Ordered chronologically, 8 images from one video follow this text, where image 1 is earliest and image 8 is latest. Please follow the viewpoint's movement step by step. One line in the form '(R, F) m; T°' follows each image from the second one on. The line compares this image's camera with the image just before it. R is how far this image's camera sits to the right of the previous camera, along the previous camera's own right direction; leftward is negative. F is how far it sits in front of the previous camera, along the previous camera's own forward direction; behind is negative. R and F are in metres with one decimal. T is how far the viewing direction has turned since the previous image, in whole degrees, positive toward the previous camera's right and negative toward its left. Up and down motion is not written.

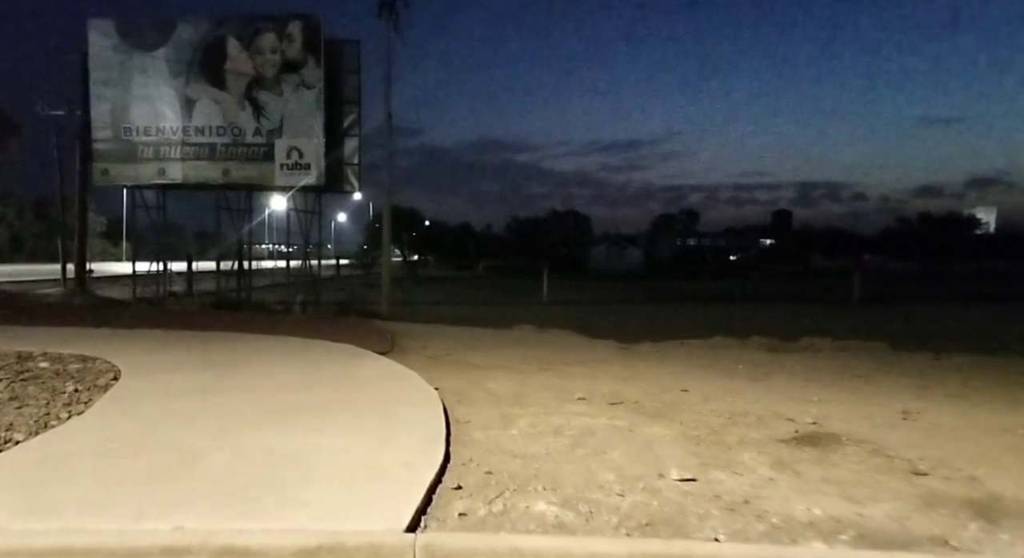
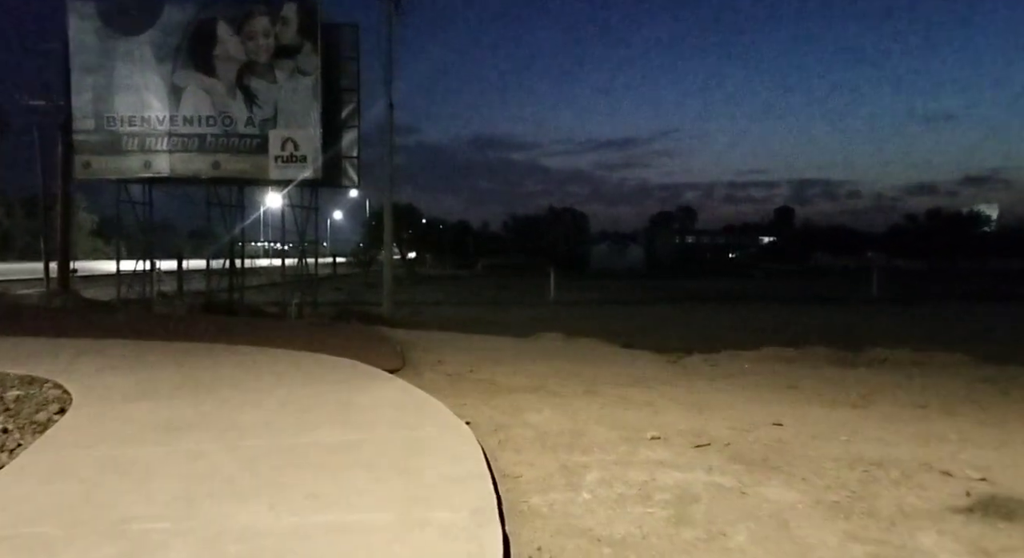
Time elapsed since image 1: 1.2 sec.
(-0.4, +1.4) m; 0°
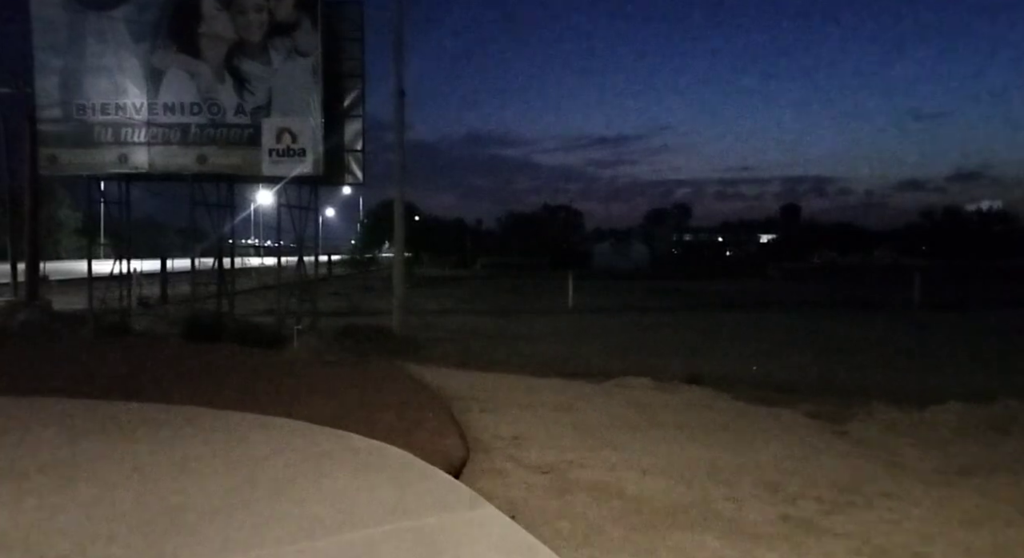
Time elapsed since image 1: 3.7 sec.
(-1.0, +2.6) m; +1°
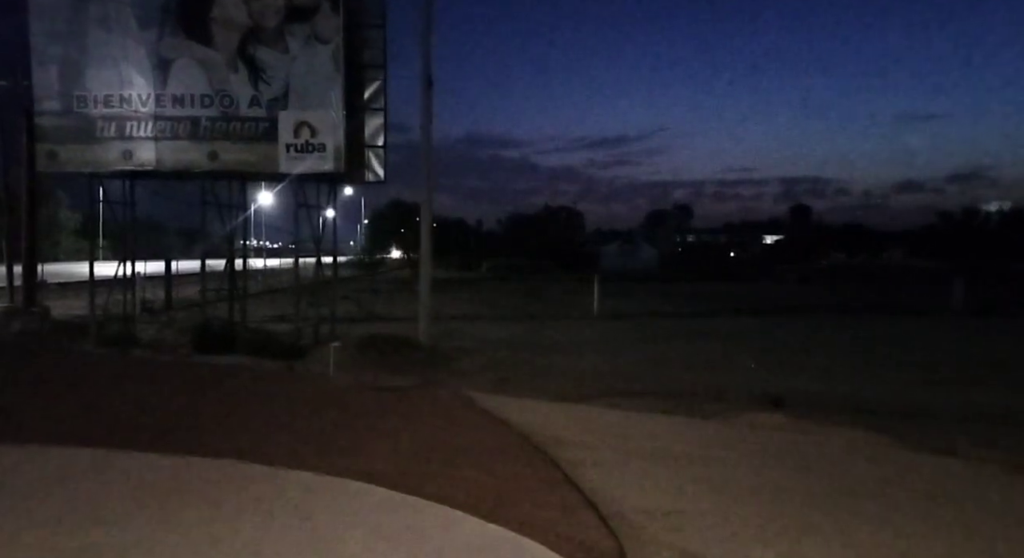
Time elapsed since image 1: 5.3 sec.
(-1.0, +1.4) m; 0°
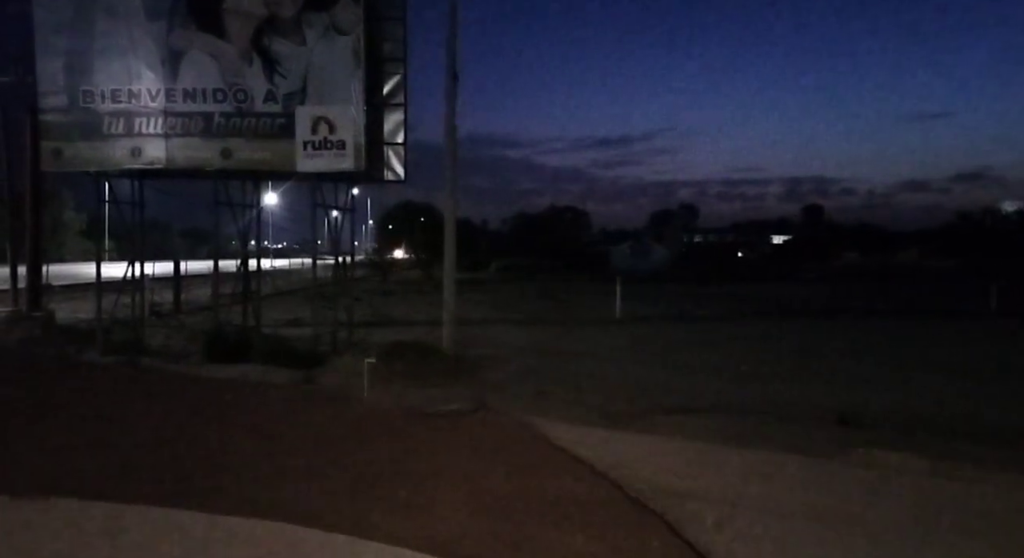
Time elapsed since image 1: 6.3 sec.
(-0.7, +1.0) m; 0°
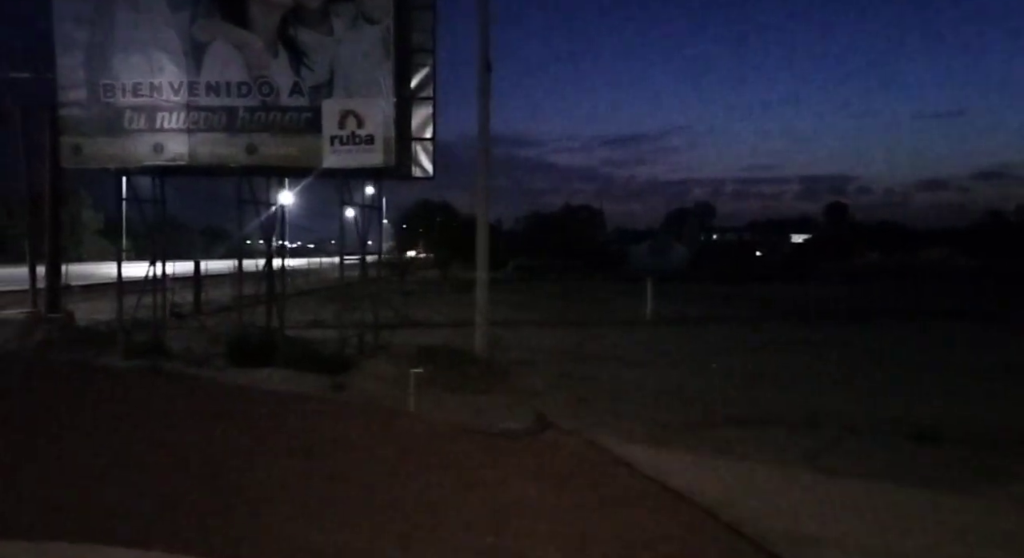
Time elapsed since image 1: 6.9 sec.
(-0.5, +0.8) m; -1°
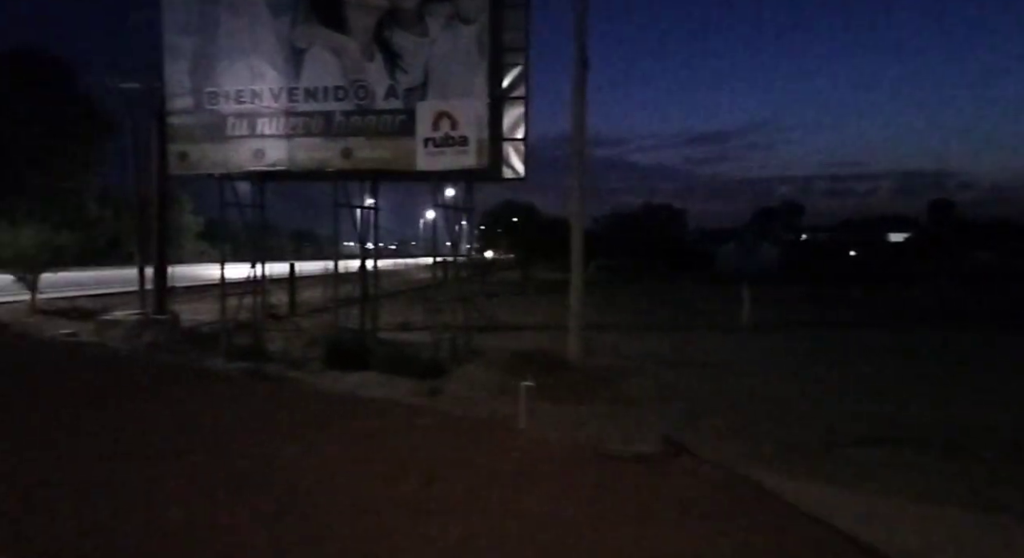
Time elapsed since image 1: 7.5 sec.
(-0.5, +0.5) m; -7°
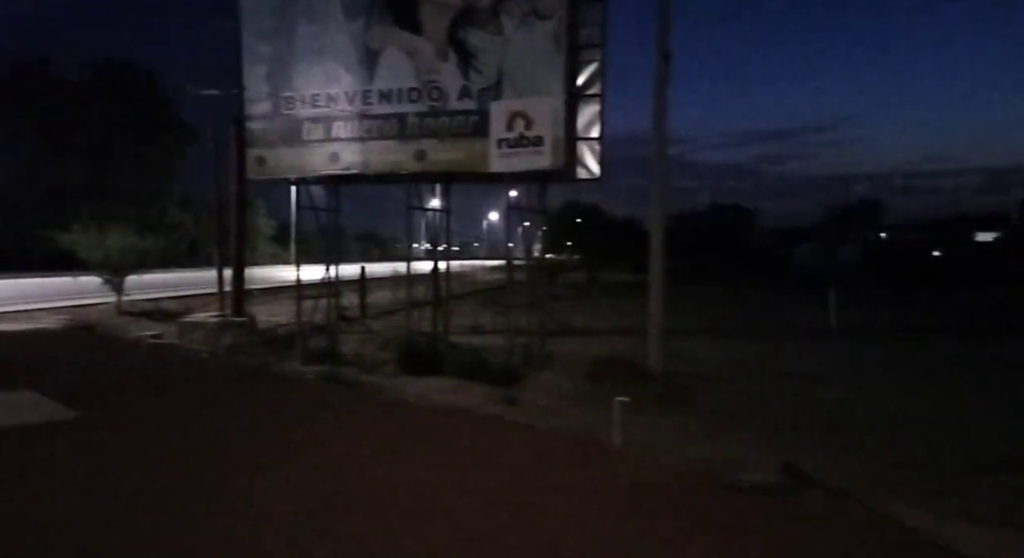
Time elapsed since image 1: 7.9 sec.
(-0.3, +0.5) m; -5°
